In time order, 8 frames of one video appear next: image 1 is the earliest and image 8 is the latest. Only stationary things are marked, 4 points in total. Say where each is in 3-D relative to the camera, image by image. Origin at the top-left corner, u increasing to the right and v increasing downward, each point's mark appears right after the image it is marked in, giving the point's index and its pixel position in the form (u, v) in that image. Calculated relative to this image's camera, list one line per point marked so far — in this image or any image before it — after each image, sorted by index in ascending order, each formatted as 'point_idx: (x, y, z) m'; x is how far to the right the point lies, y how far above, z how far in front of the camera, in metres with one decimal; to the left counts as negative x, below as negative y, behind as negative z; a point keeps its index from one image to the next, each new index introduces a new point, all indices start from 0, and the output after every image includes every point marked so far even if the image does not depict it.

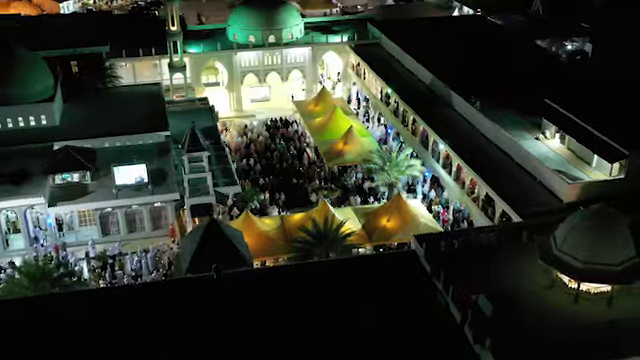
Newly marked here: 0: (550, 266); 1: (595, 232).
0: (+6.2, -2.3, +19.8) m
1: (+7.3, -1.4, +19.4) m
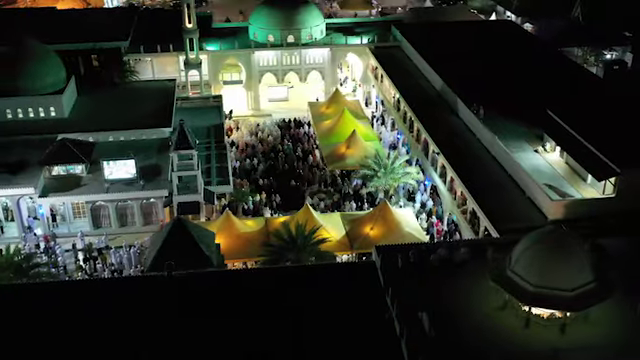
0: (+4.7, -2.8, +18.9) m
1: (+5.7, -1.9, +18.4) m
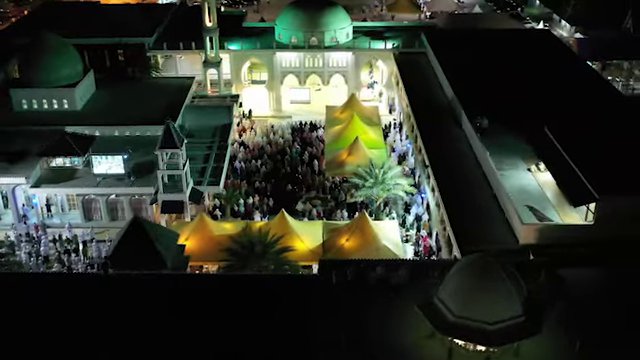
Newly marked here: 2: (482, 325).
0: (+2.6, -3.3, +17.9) m
1: (+3.6, -2.4, +17.4) m
2: (+3.8, -3.4, +17.1) m
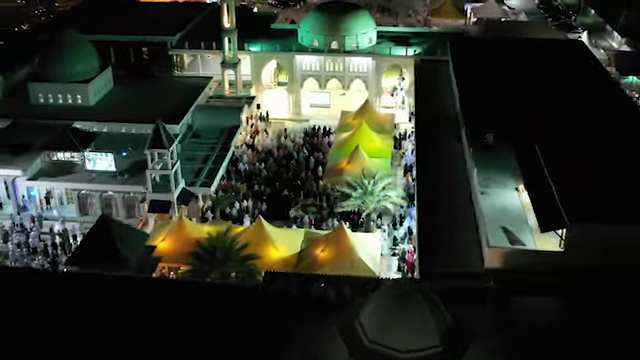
0: (+0.6, -3.7, +17.3) m
1: (+1.6, -2.9, +16.6) m
2: (+1.7, -3.9, +16.4) m
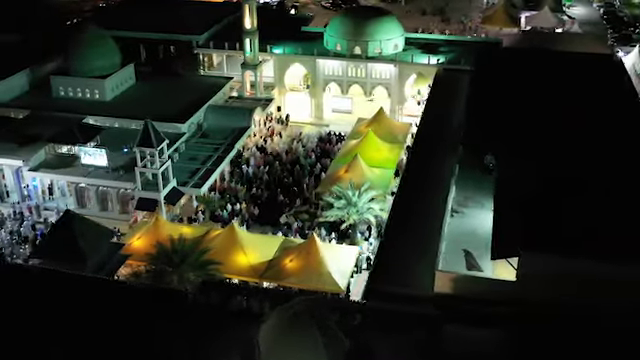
0: (-1.7, -4.0, +16.9) m
1: (-0.7, -3.3, +16.1) m
2: (-0.7, -4.2, +15.8) m
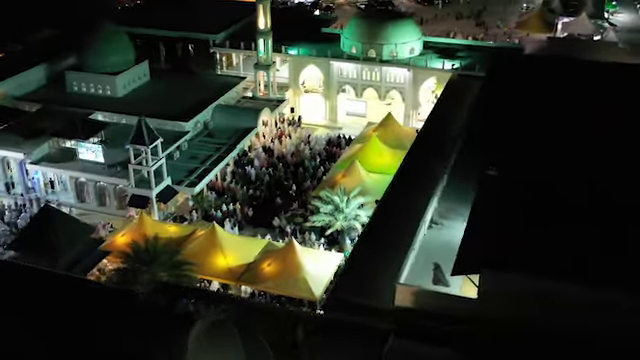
0: (-3.3, -4.1, +16.6) m
1: (-2.4, -3.4, +15.8) m
2: (-2.4, -4.3, +15.5) m
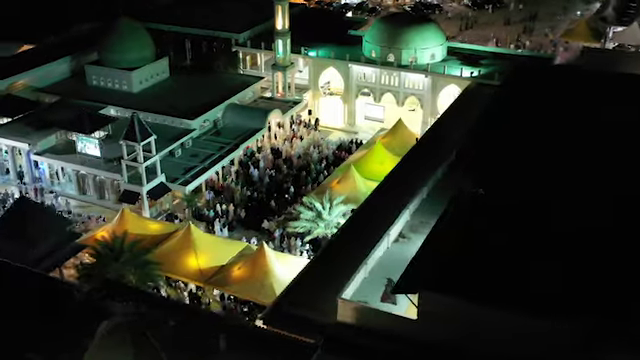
0: (-5.4, -4.1, +16.5) m
1: (-4.5, -3.4, +15.6) m
2: (-4.6, -4.4, +15.3) m
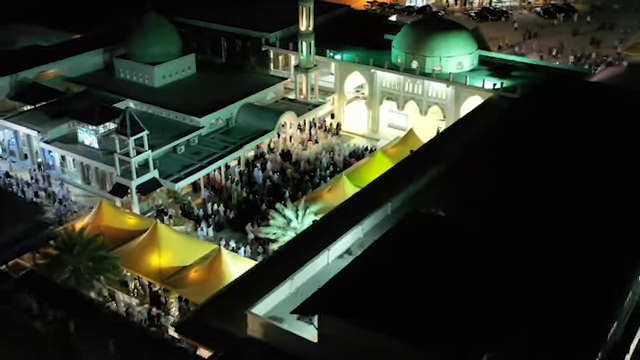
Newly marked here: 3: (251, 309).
0: (-8.2, -3.9, +16.7) m
1: (-7.4, -3.3, +15.6) m
2: (-7.6, -4.3, +15.3) m
3: (-1.7, -3.4, +19.1) m
